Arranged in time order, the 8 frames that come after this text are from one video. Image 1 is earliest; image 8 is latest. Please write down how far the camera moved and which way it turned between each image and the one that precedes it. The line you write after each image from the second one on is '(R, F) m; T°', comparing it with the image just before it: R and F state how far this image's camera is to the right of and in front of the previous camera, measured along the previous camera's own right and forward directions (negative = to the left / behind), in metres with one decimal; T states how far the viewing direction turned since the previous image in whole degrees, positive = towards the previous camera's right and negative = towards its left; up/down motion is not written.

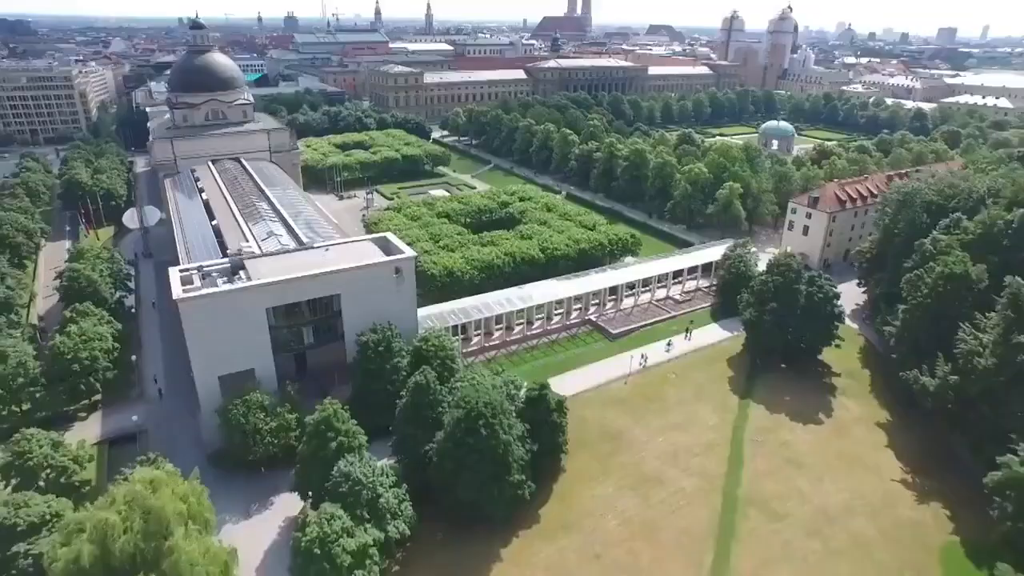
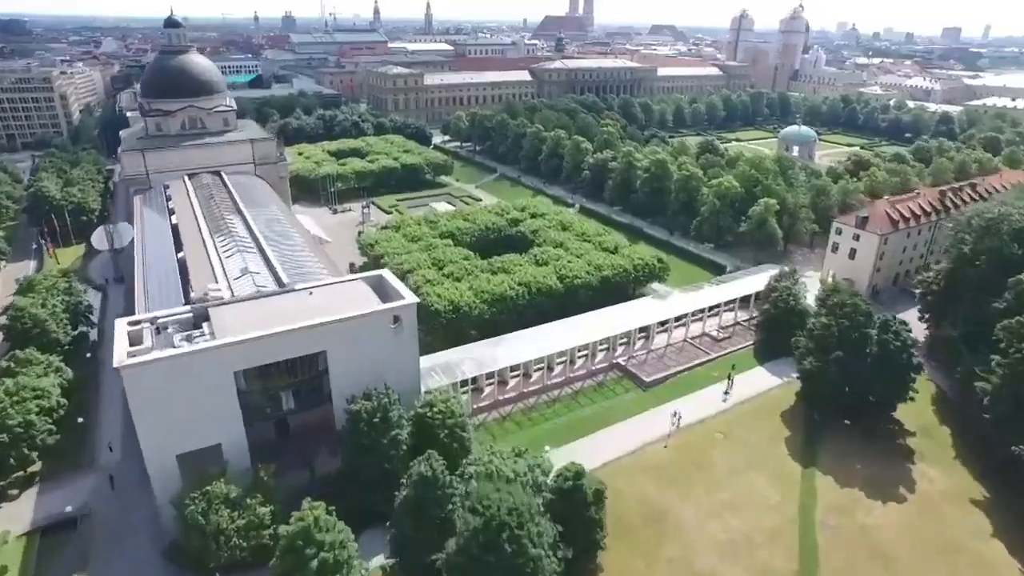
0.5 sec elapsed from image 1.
(-1.3, +7.4) m; 0°
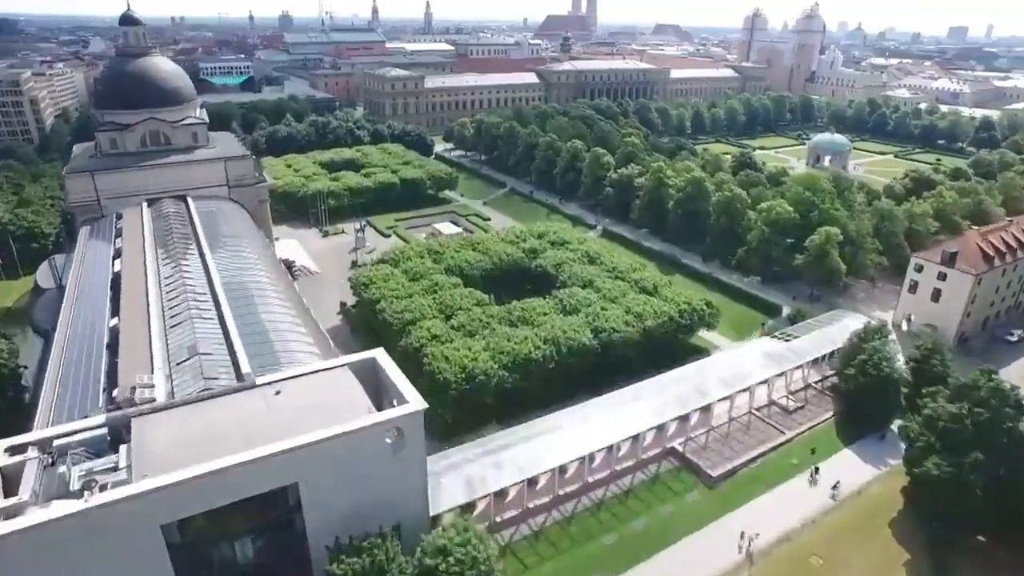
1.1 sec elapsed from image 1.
(-1.7, +9.8) m; 0°
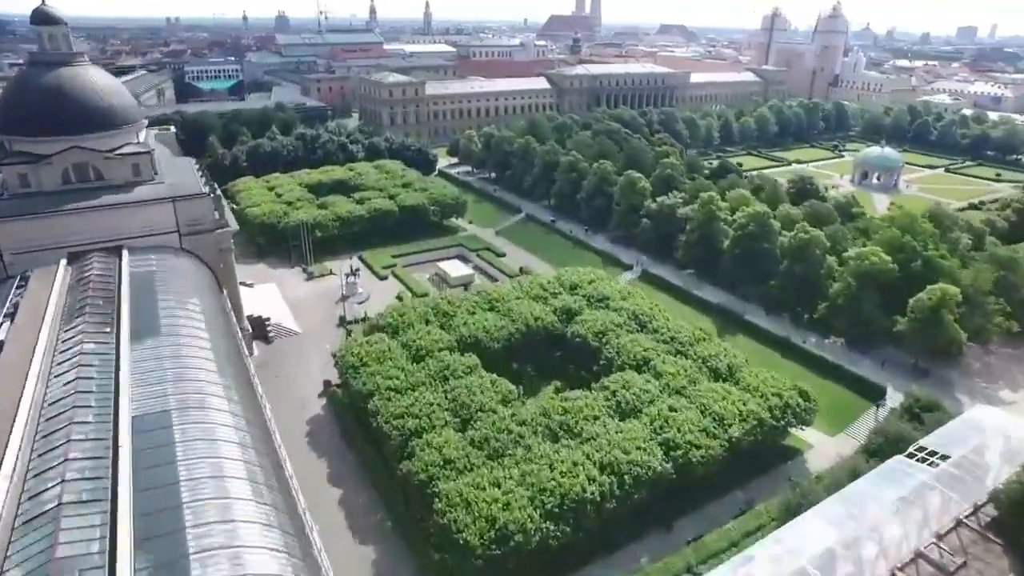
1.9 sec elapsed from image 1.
(-2.1, +12.5) m; 0°
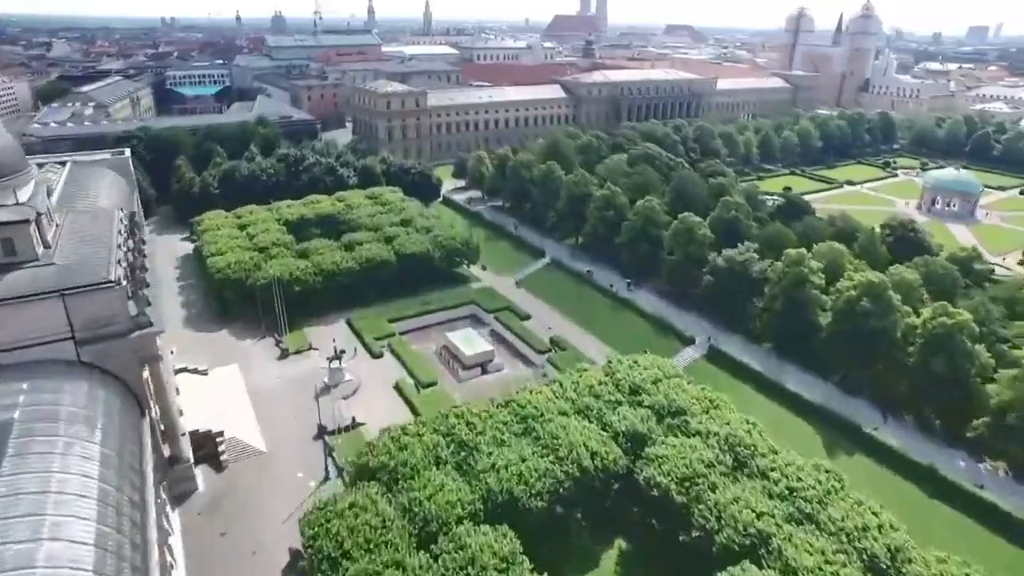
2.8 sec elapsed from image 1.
(-2.4, +14.1) m; 0°
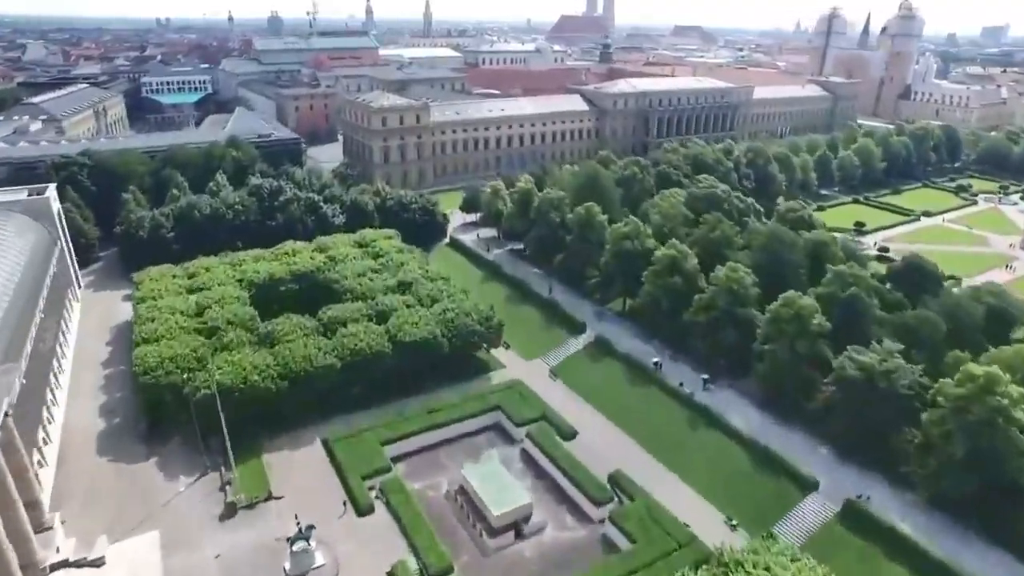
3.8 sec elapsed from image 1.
(-2.5, +15.7) m; 0°
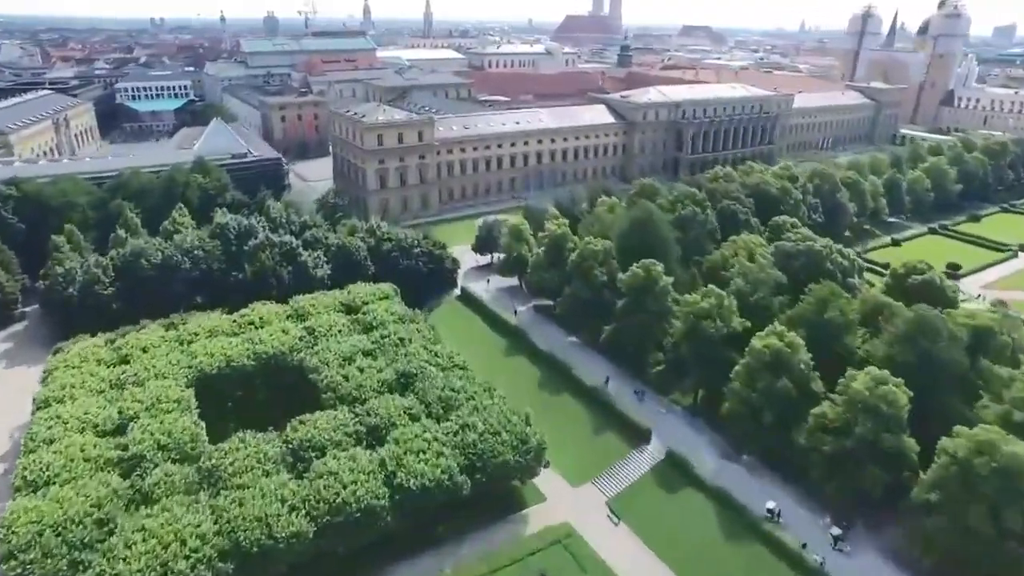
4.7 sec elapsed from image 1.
(-2.4, +13.7) m; 0°
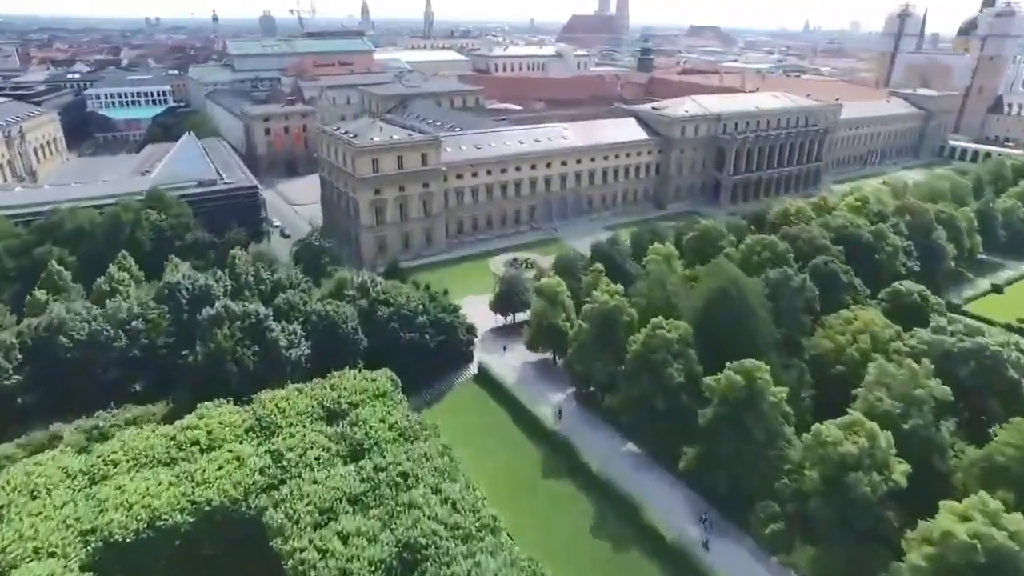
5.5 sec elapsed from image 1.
(-2.3, +12.9) m; 0°
